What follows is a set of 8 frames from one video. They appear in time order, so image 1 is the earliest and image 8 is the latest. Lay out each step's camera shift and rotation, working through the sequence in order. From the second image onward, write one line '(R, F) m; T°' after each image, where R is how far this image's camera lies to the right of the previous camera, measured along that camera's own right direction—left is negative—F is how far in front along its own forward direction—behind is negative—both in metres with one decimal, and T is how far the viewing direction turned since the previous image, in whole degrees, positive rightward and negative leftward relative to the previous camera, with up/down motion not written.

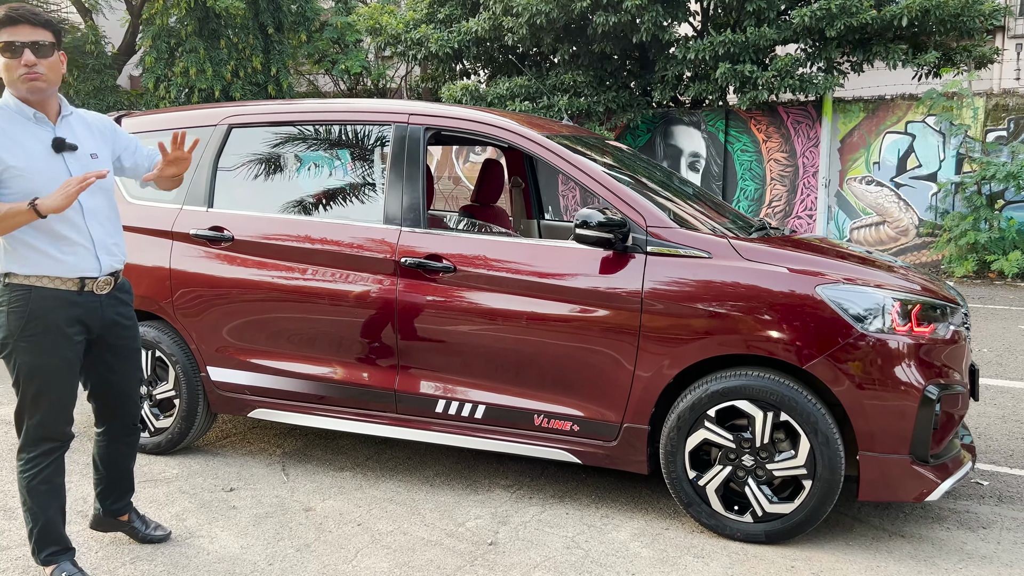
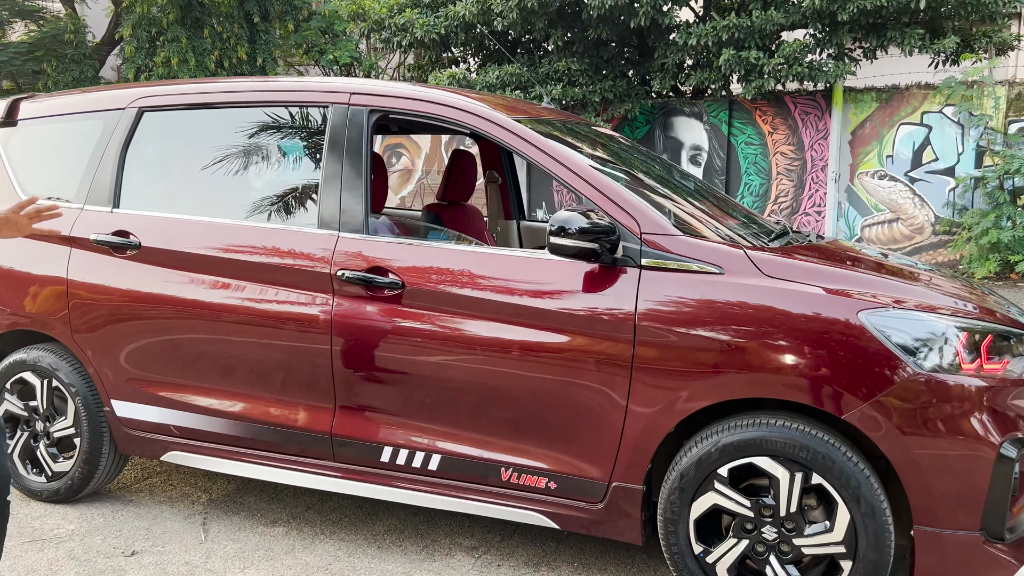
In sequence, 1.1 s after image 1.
(+0.1, +0.6) m; 0°
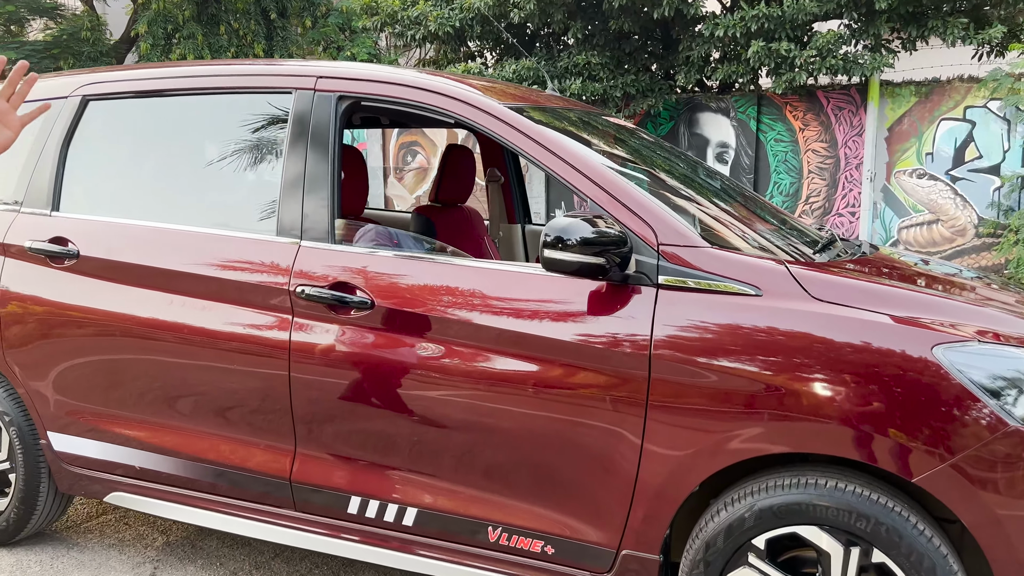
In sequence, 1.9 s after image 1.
(+0.1, +0.4) m; -2°
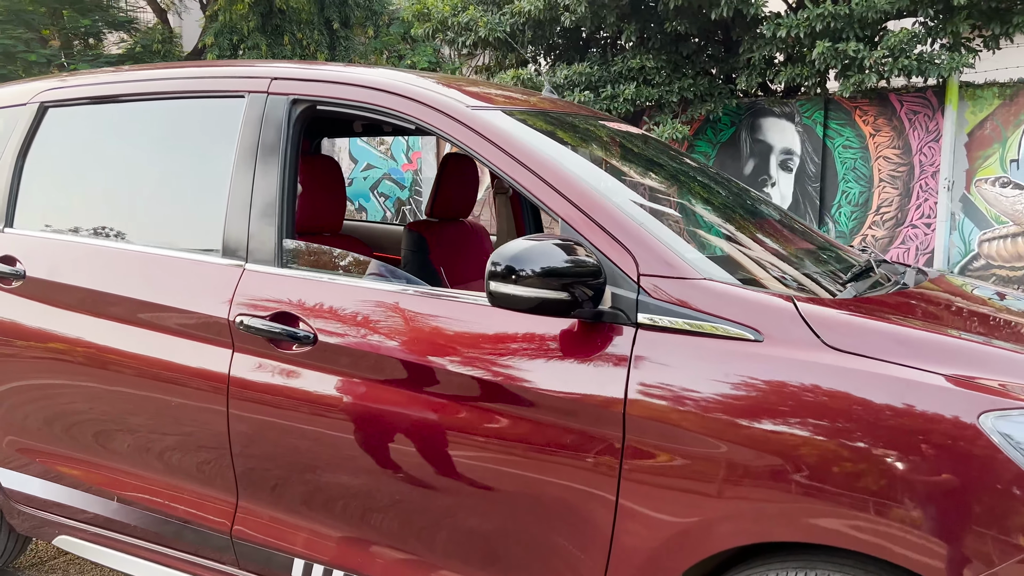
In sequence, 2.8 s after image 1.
(+0.2, +0.3) m; -5°
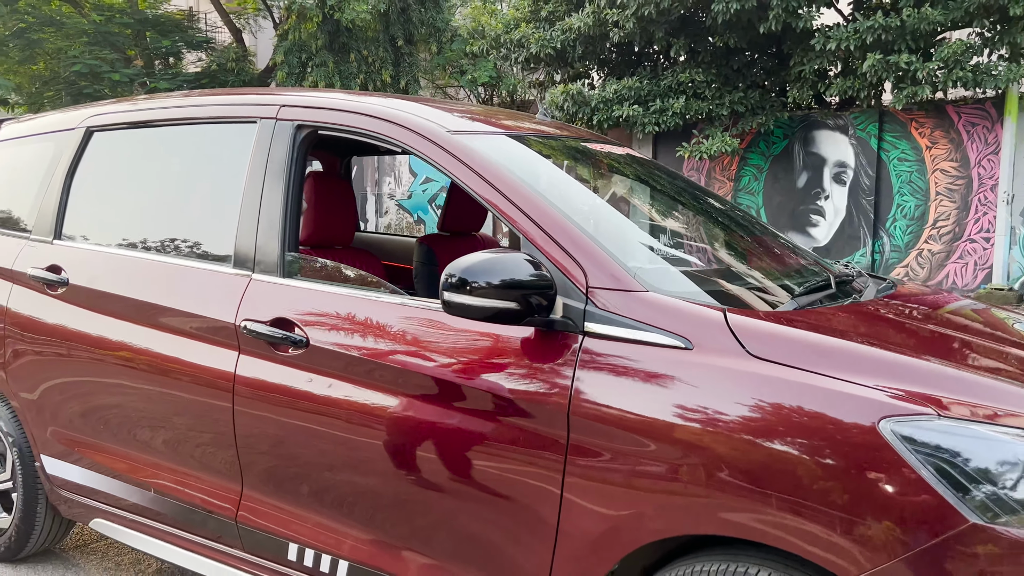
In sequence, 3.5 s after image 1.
(+0.2, -0.1) m; -5°
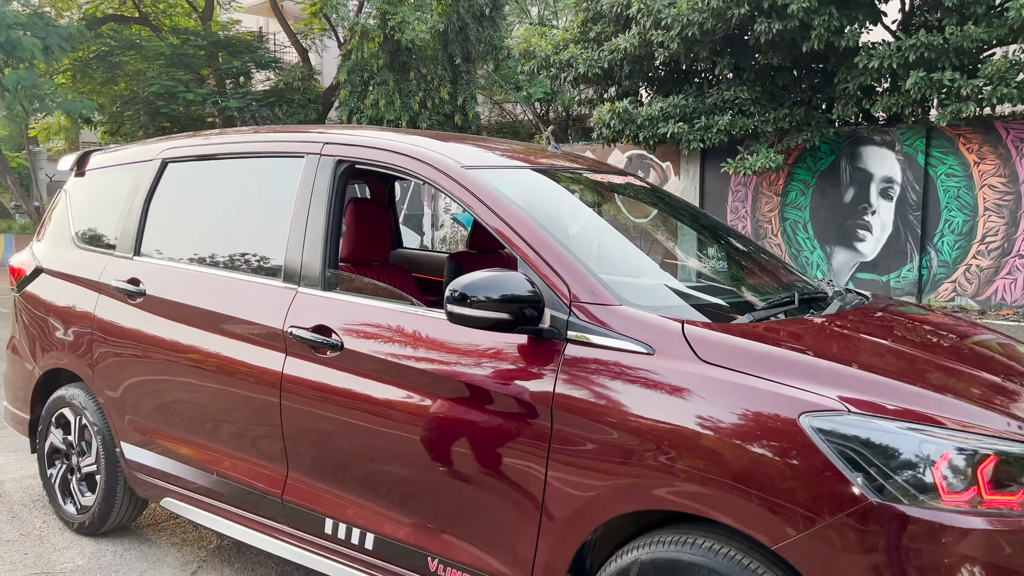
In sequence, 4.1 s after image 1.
(+0.2, -0.3) m; -4°
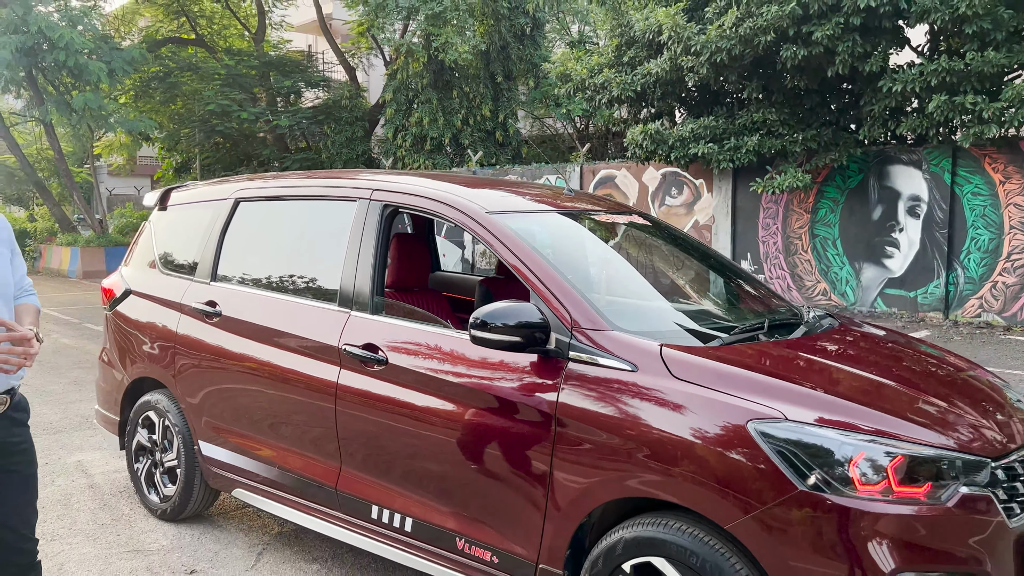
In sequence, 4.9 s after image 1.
(+0.1, -0.5) m; -3°
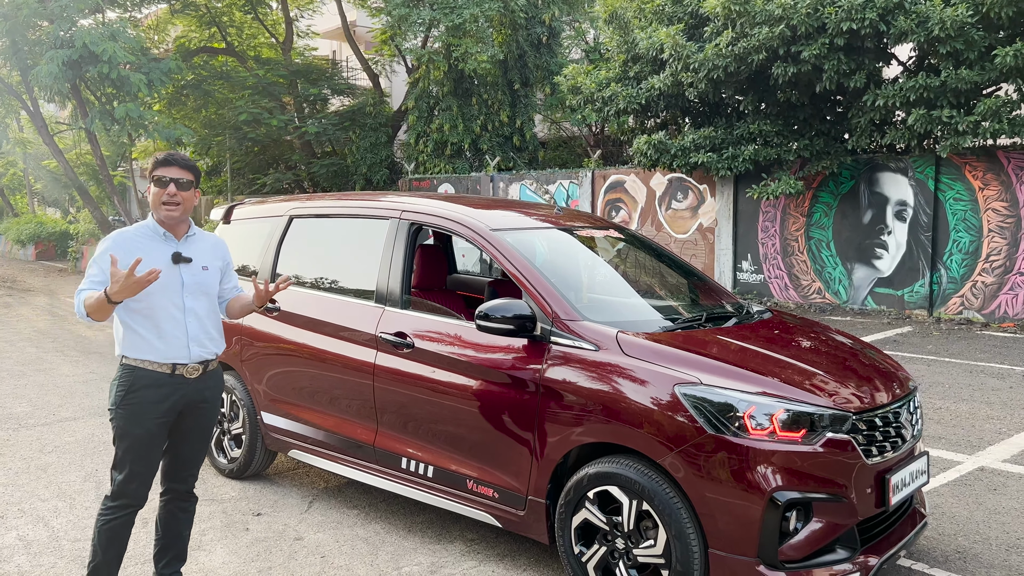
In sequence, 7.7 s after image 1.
(+0.1, -0.8) m; -1°
